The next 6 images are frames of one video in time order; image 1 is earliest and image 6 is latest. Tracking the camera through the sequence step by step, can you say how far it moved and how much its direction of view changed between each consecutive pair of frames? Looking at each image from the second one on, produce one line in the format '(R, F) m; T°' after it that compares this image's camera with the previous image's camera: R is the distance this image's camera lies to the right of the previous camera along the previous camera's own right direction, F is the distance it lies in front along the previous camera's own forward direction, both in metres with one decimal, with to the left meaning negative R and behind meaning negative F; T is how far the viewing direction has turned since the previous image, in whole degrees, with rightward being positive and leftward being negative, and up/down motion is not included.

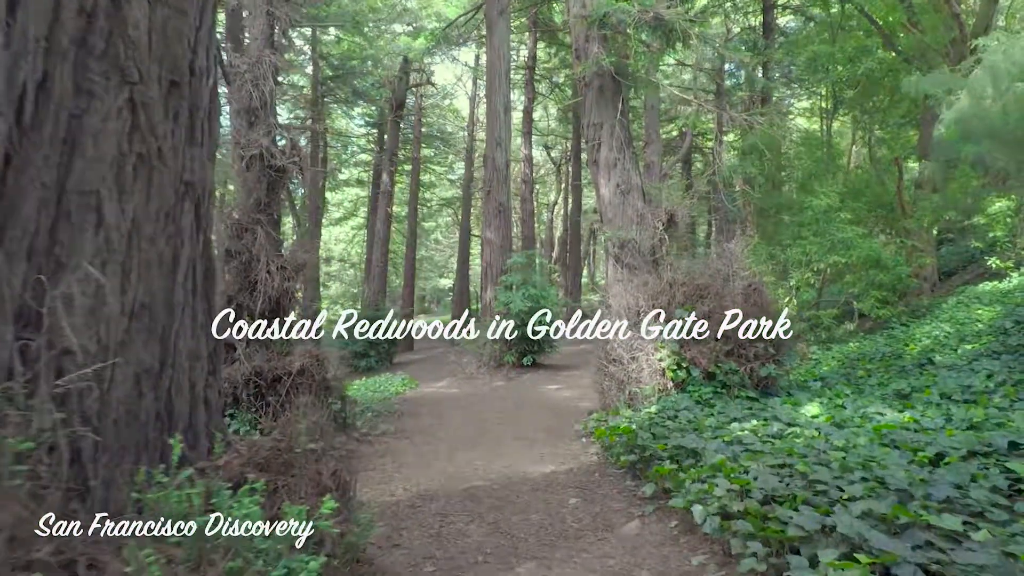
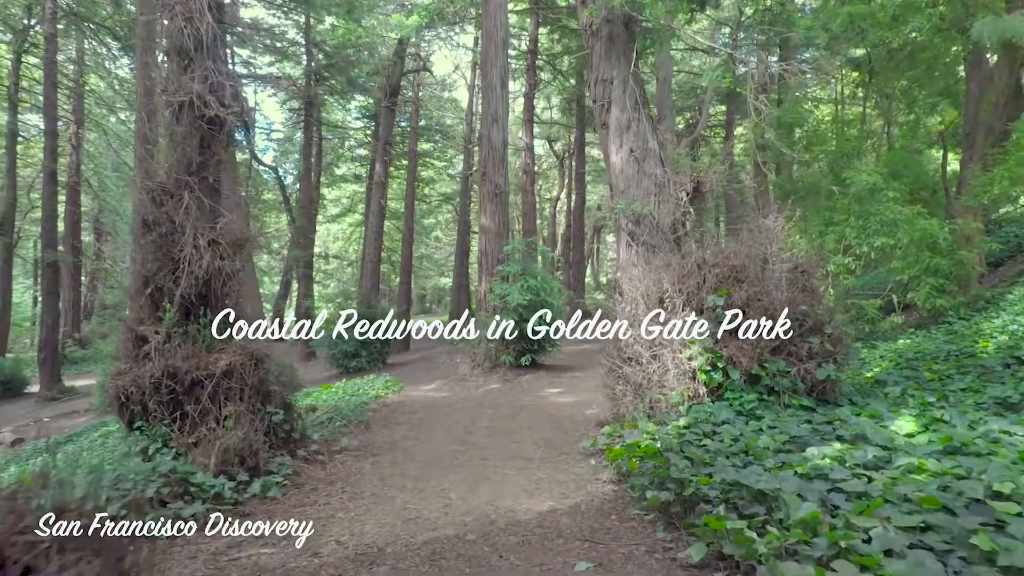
(+0.1, +1.7) m; 0°
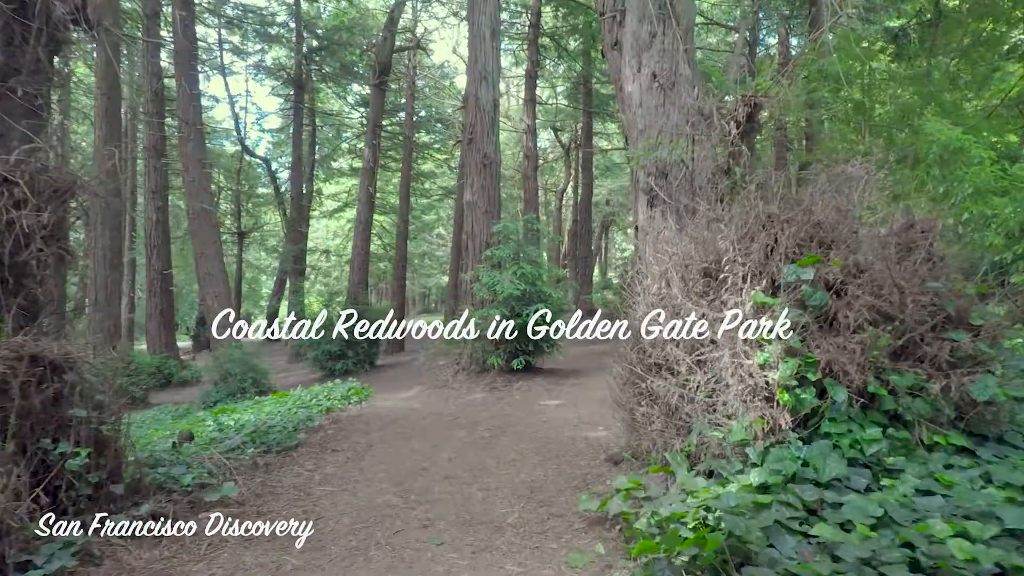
(+0.3, +2.5) m; -1°
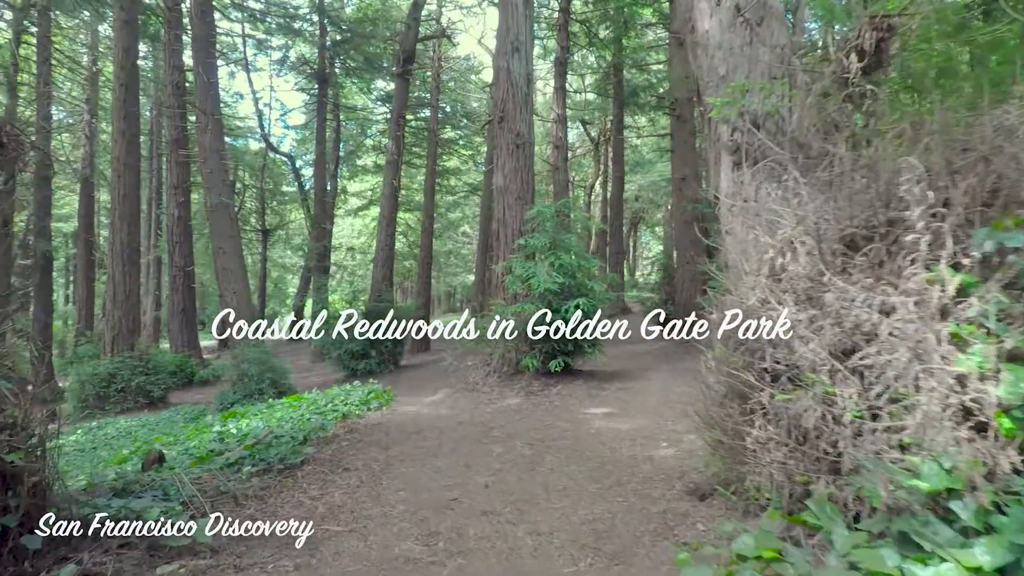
(-0.2, +1.2) m; -2°
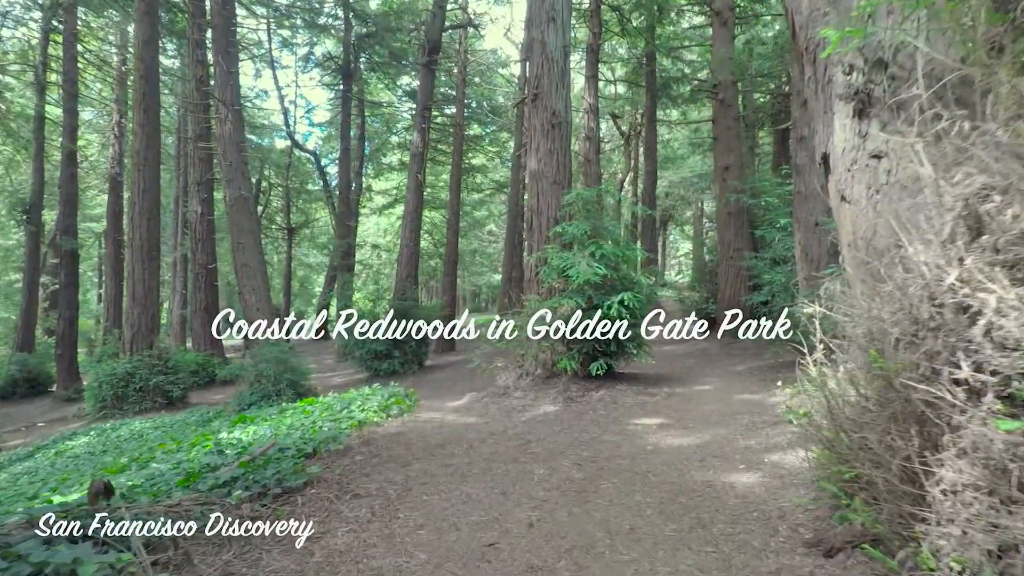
(-0.2, +1.1) m; -2°
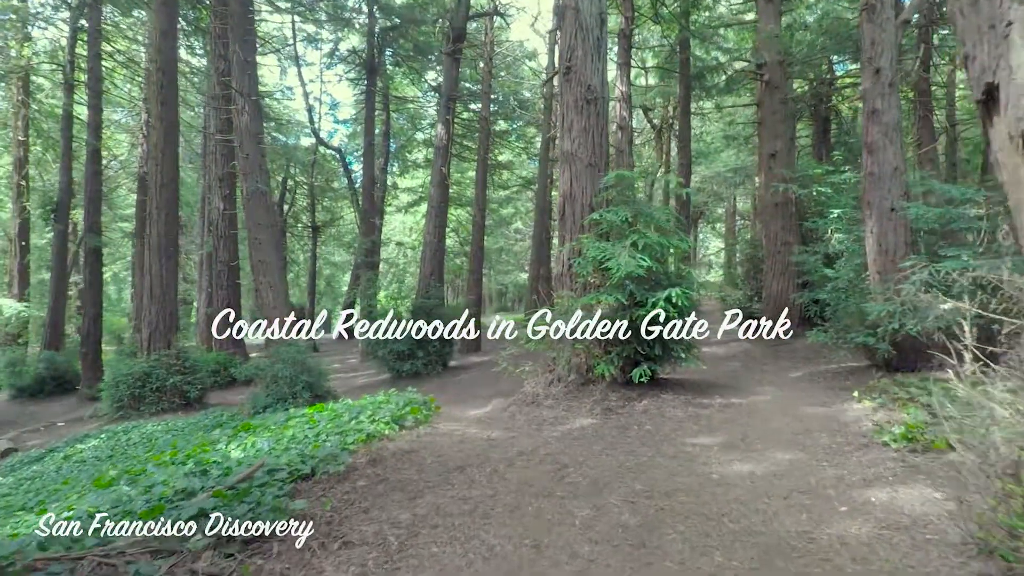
(-0.1, +1.1) m; -2°
